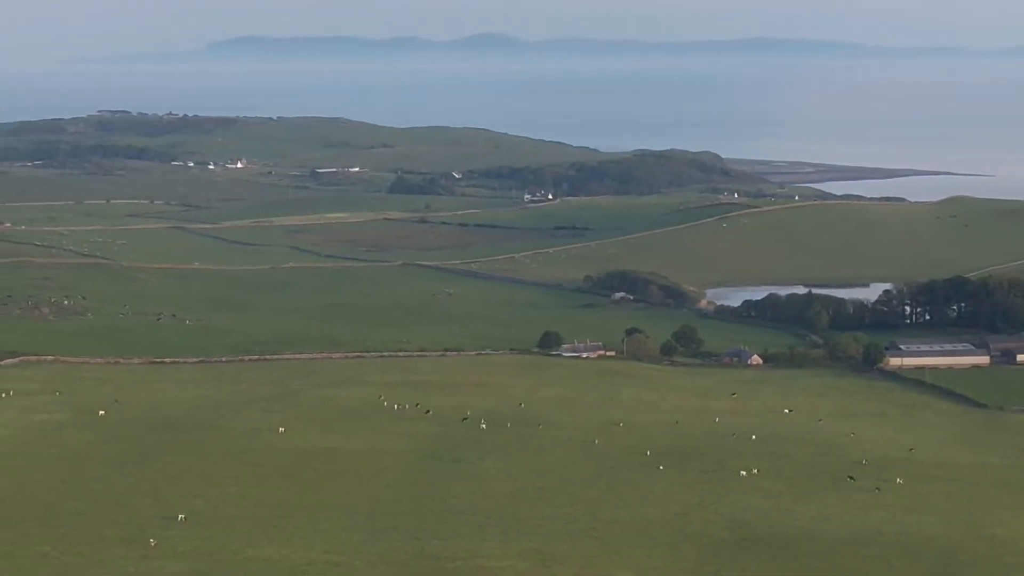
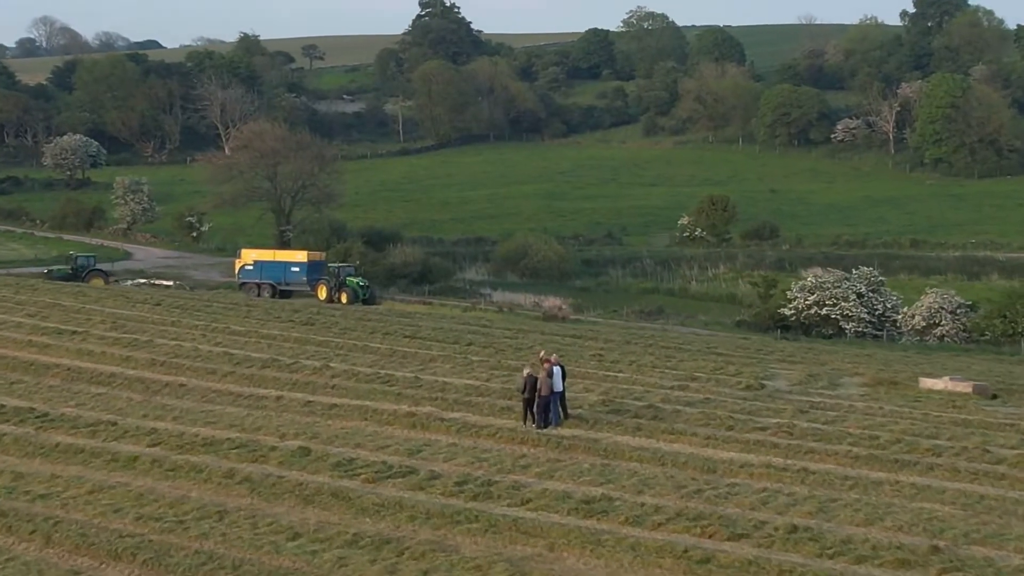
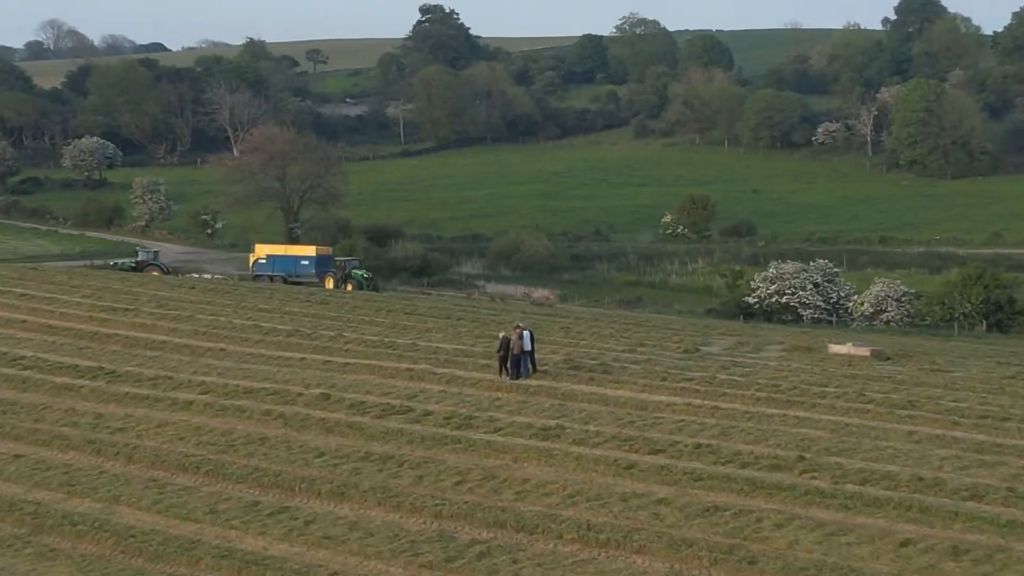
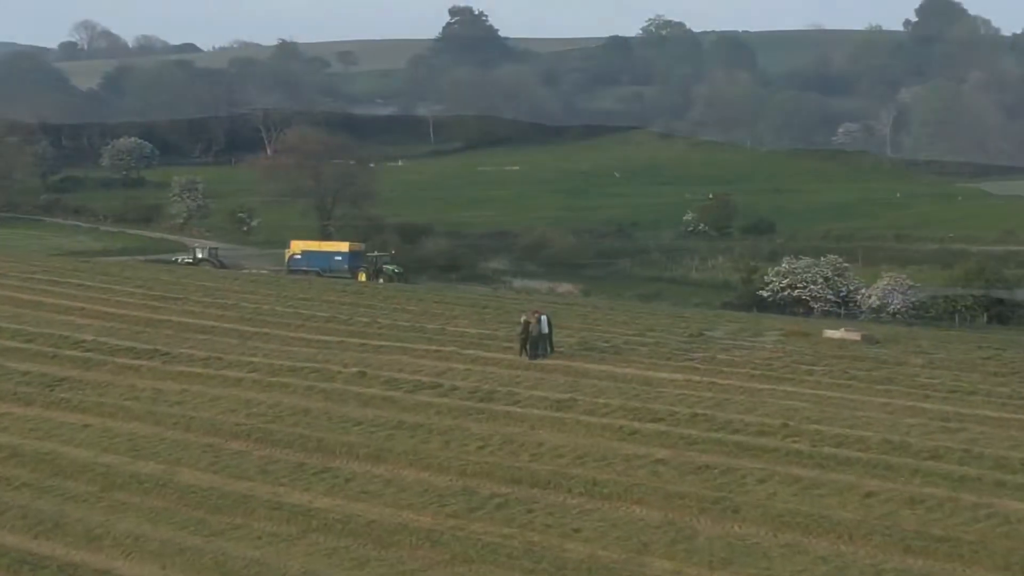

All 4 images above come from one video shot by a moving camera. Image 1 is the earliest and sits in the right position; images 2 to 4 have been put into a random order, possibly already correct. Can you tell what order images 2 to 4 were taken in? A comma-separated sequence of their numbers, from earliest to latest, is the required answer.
4, 3, 2
